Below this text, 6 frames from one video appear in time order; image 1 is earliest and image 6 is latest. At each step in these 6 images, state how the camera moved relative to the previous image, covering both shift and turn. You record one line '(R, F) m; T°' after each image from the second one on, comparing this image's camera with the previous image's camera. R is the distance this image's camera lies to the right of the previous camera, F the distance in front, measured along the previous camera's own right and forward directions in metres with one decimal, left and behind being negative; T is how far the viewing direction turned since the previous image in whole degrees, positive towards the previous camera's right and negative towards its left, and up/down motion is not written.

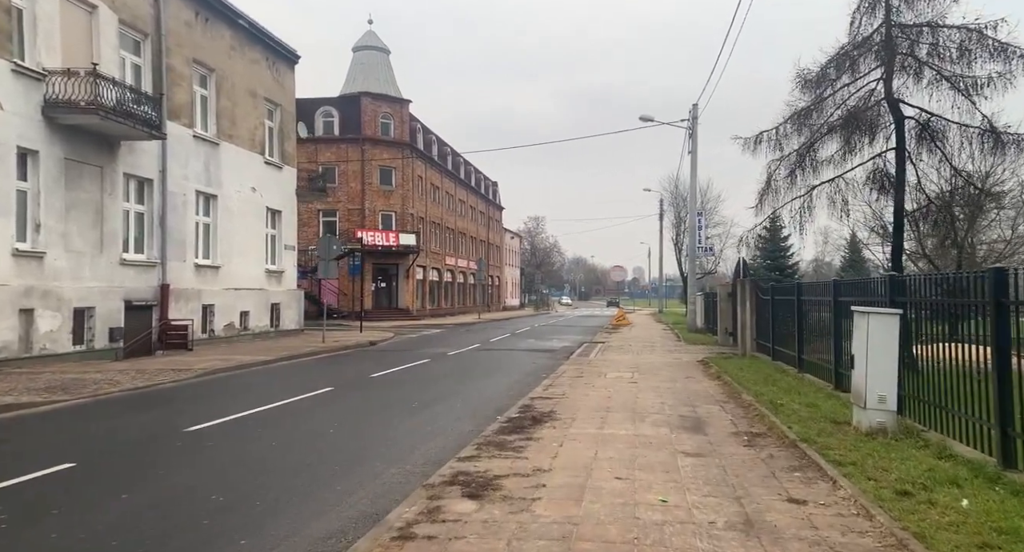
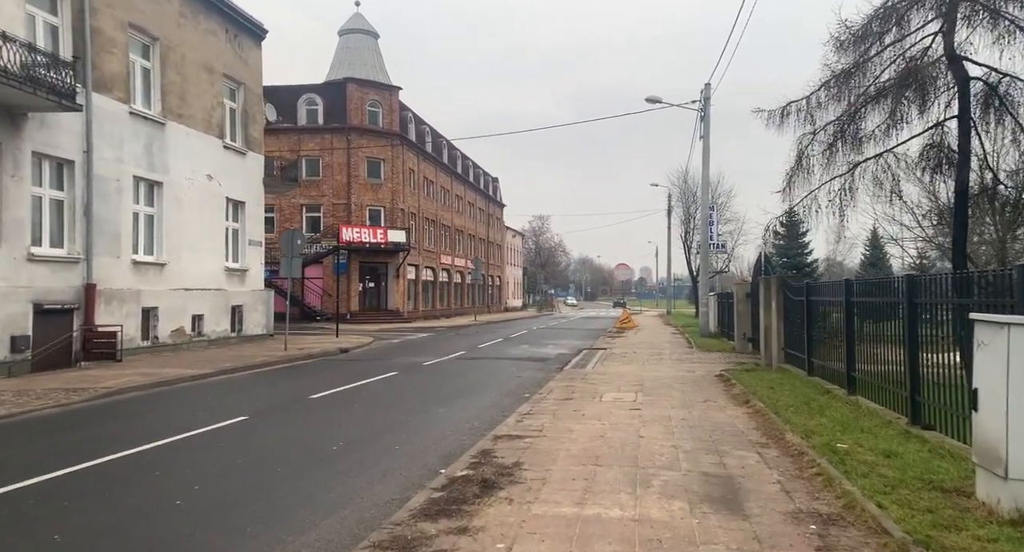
(+0.5, +2.9) m; -1°
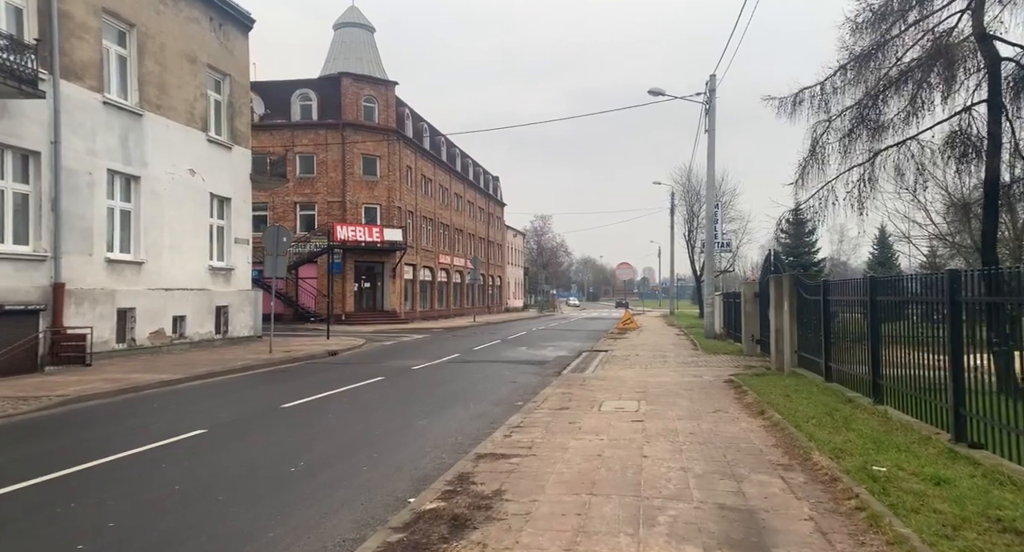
(+0.2, +1.0) m; 0°
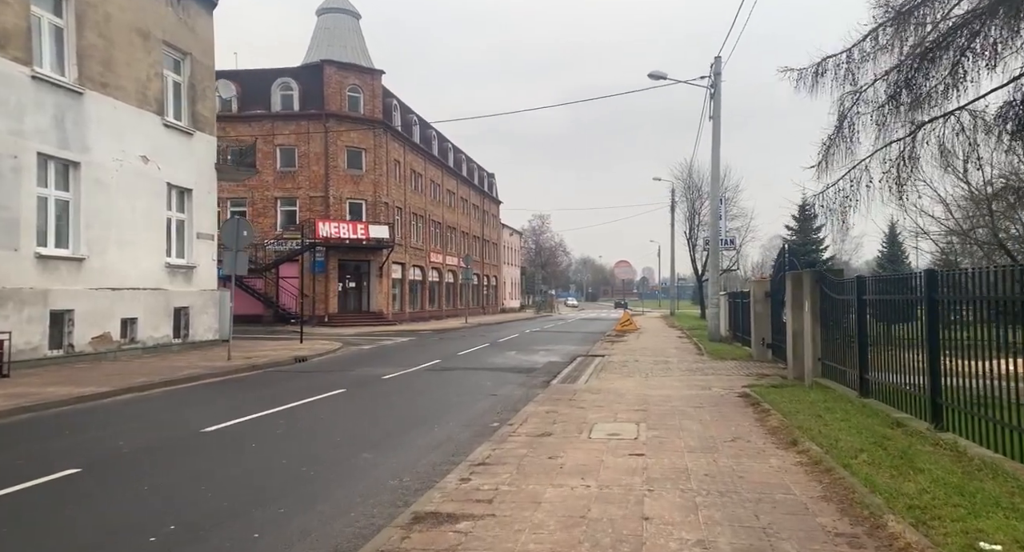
(+0.3, +2.0) m; 0°
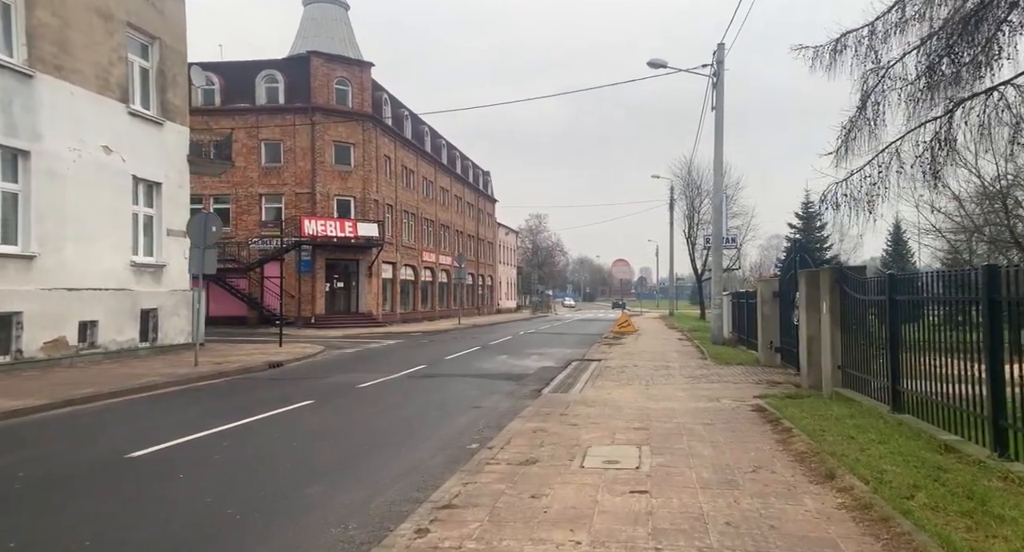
(+0.2, +1.3) m; 0°
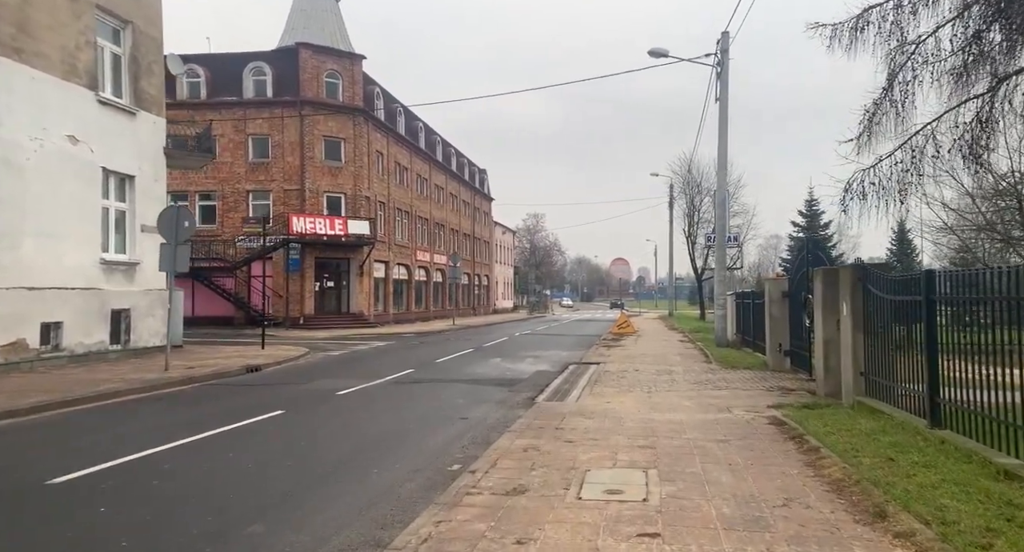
(+0.1, +1.1) m; 0°
